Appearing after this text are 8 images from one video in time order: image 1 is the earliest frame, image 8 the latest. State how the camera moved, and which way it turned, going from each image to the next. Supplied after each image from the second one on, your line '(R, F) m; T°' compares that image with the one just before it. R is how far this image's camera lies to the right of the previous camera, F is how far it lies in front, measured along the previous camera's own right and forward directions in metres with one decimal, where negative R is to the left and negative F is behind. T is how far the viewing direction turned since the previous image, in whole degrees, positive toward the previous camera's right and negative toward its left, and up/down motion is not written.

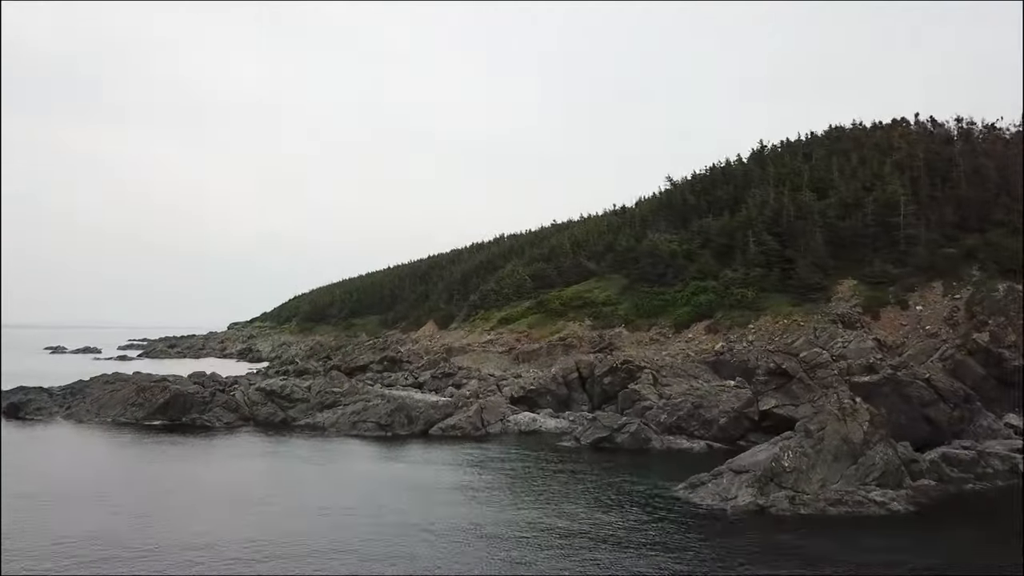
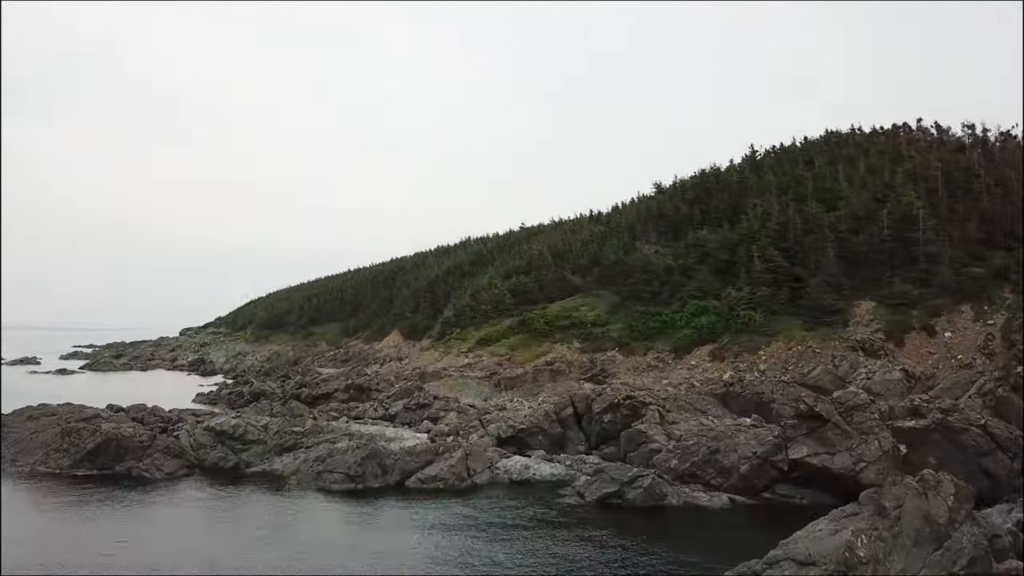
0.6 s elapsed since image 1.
(-0.9, +3.6) m; +3°
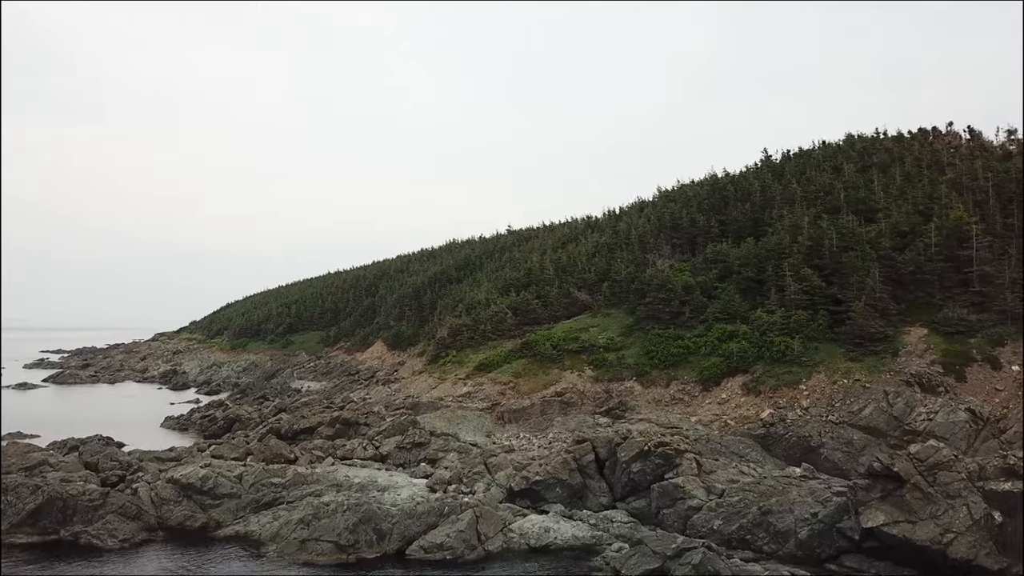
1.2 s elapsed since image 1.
(-1.0, +3.5) m; +1°
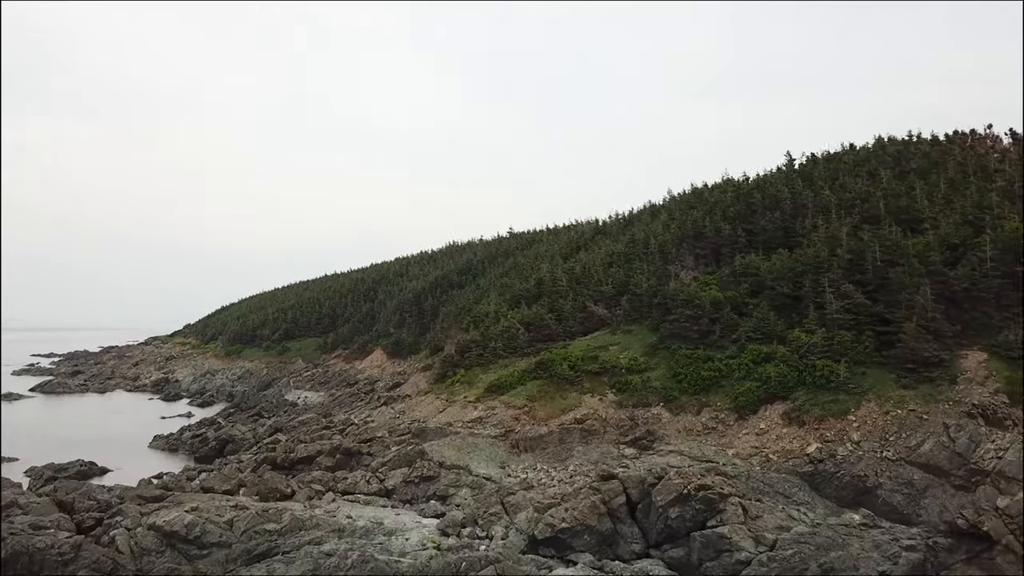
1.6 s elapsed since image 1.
(-0.7, +2.4) m; 0°
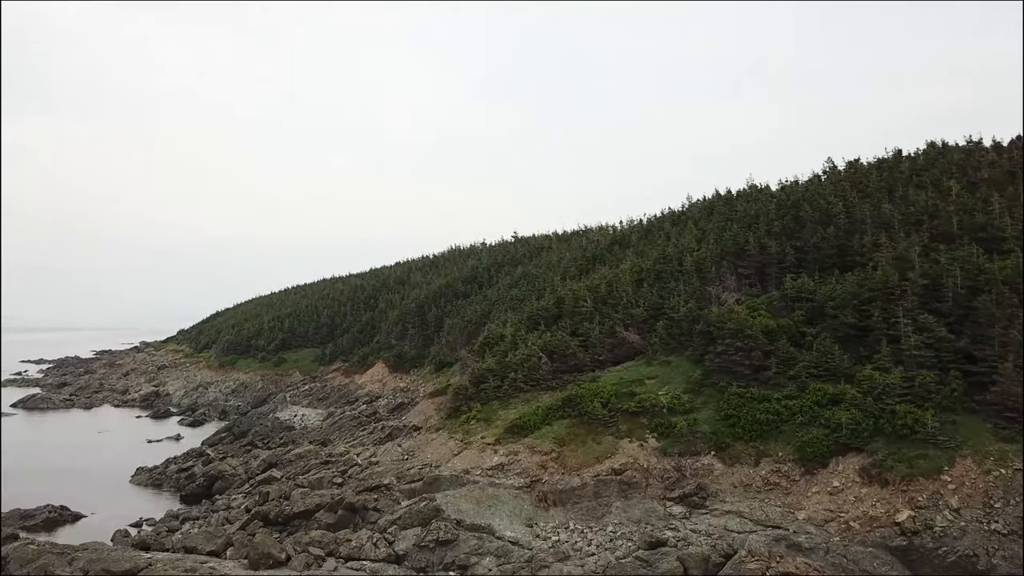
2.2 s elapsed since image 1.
(-0.9, +3.6) m; 0°
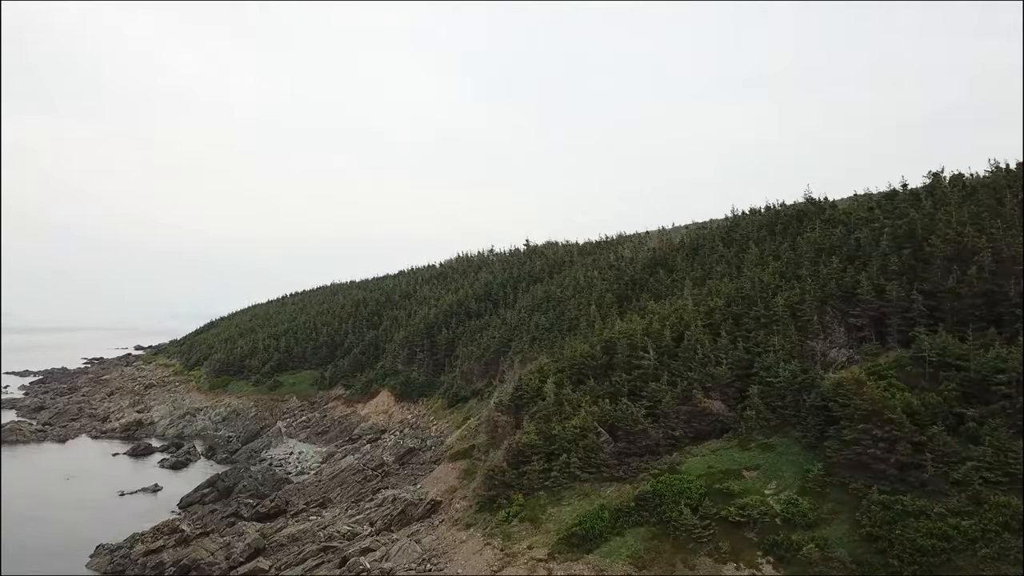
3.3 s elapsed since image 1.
(-1.5, +6.6) m; 0°
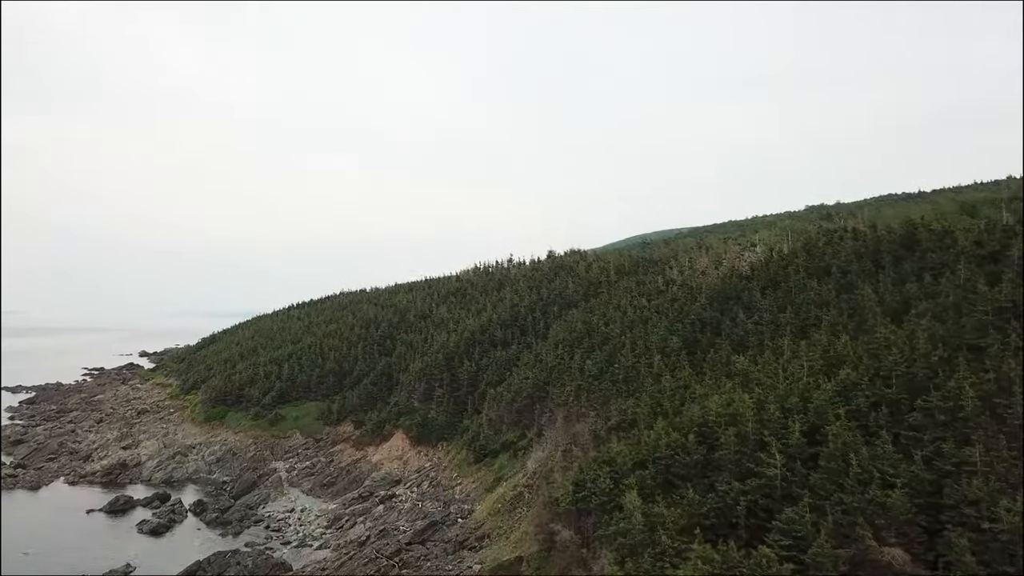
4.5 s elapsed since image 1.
(-1.5, +7.7) m; -1°
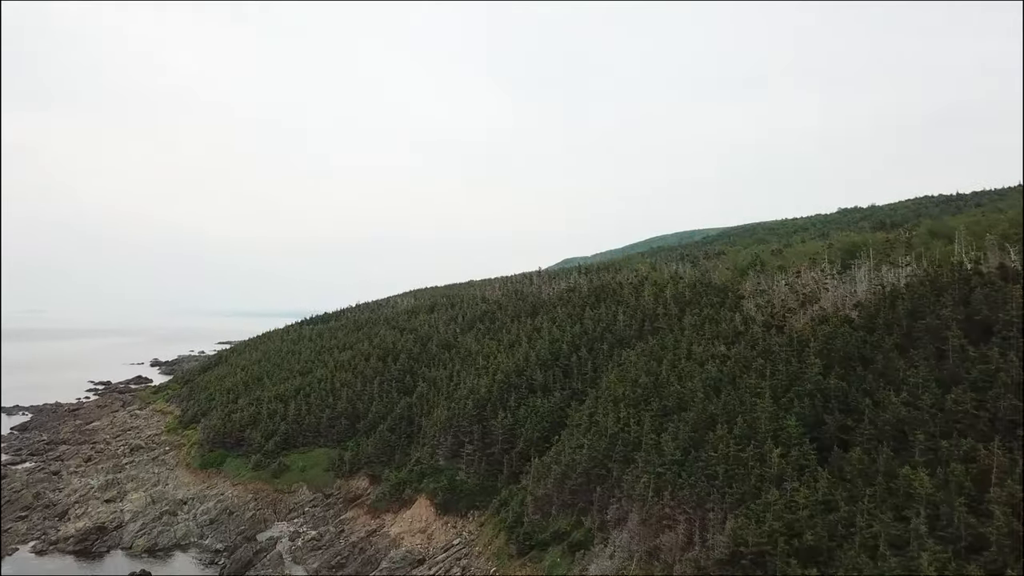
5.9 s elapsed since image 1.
(-1.6, +8.8) m; -1°
